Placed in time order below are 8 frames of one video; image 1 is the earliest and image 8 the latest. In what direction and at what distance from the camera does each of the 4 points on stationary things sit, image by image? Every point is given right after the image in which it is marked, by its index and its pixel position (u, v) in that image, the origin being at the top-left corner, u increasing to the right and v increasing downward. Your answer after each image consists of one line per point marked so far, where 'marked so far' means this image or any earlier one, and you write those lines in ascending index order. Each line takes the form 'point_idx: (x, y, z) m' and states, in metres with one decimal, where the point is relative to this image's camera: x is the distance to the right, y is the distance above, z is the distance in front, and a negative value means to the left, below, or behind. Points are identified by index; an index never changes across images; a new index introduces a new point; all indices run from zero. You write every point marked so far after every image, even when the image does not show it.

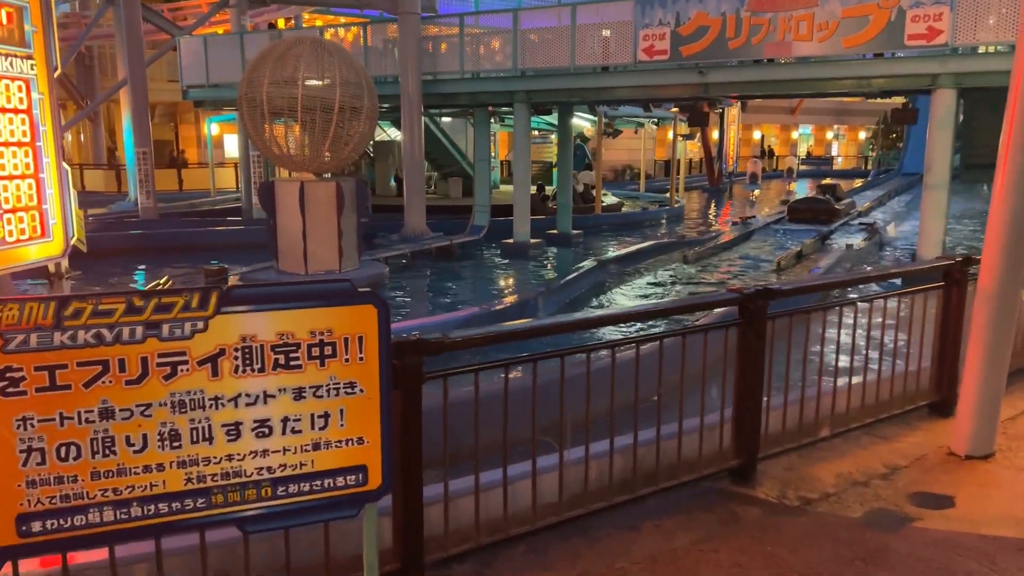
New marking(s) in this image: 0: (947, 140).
0: (+5.6, +1.9, +10.3) m
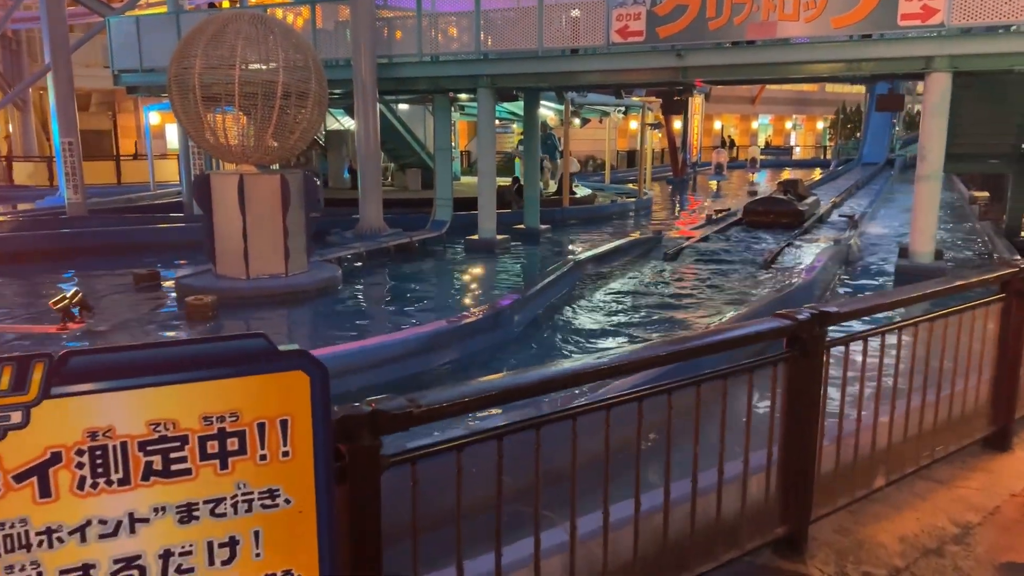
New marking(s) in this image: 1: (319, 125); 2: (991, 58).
0: (+5.2, +2.0, +9.7) m
1: (-2.2, +1.9, +9.2) m
2: (+5.5, +2.7, +9.2) m
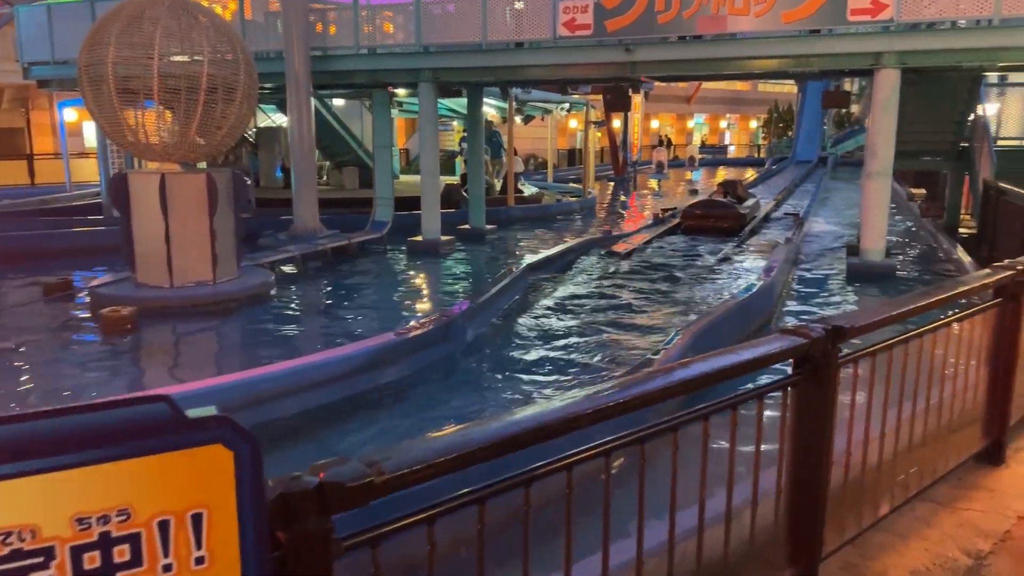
0: (+4.6, +2.0, +9.6) m
1: (-2.8, +1.8, +8.6) m
2: (+4.9, +2.7, +9.1) m
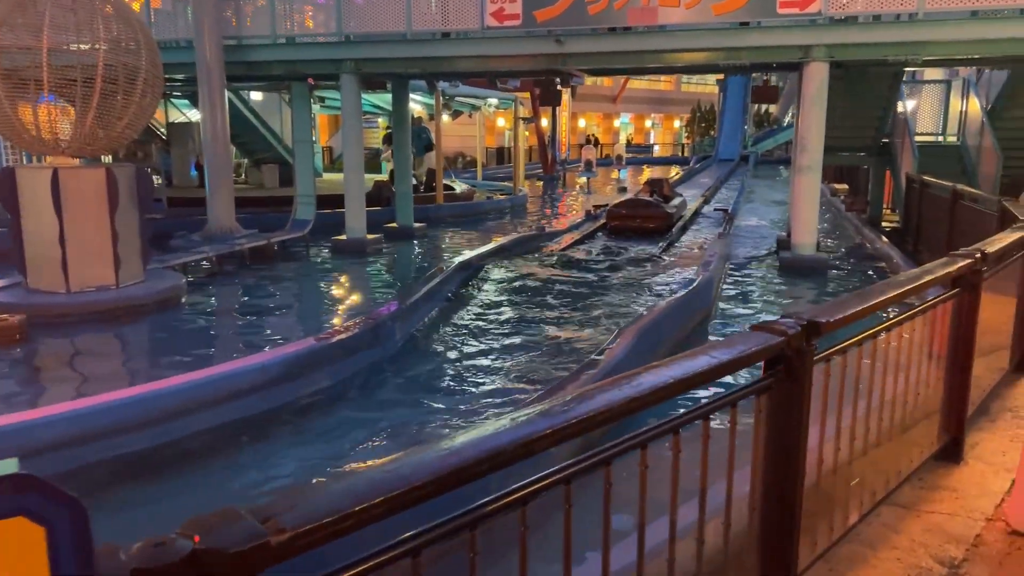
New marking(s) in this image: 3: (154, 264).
0: (+3.7, +2.1, +9.6) m
1: (-3.6, +1.8, +7.9) m
2: (+4.1, +2.8, +9.2) m
3: (-4.1, +0.3, +9.0) m
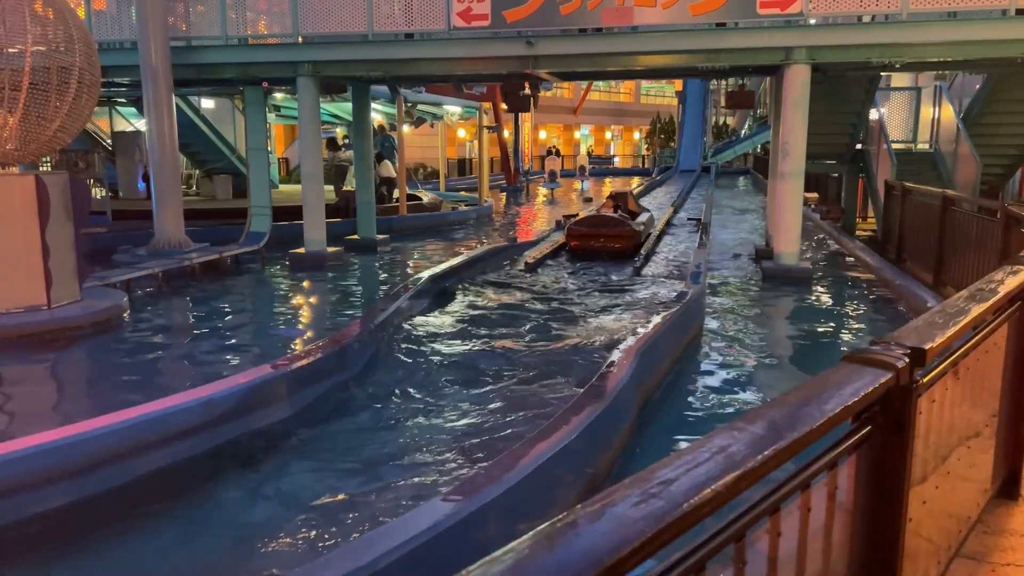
0: (+3.4, +1.9, +9.3) m
1: (-3.8, +1.6, +7.2) m
2: (+3.7, +2.6, +8.9) m
3: (-4.4, +0.1, +8.3) m
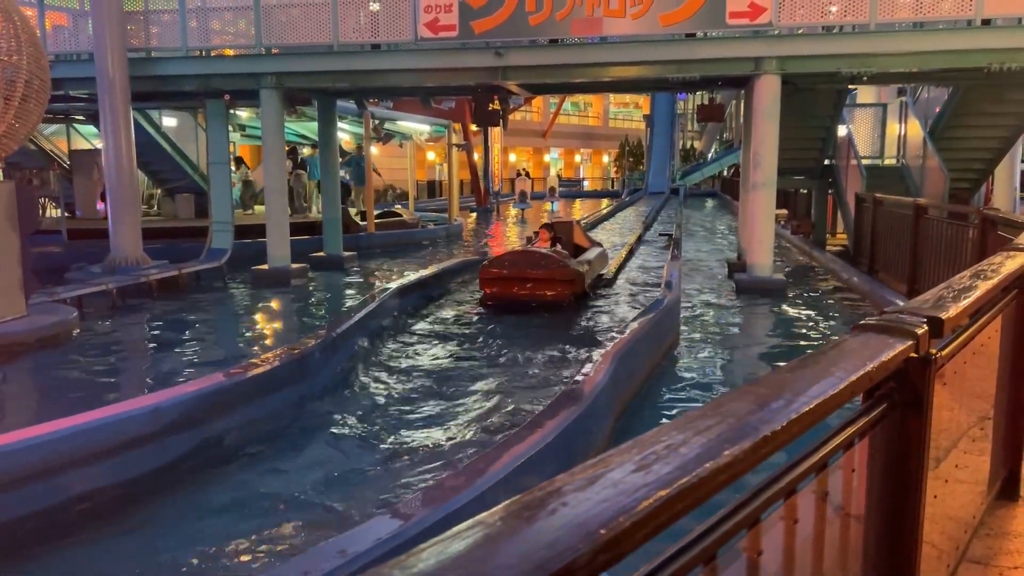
0: (+3.0, +1.8, +9.2) m
1: (-4.1, +1.5, +6.9) m
2: (+3.4, +2.5, +8.8) m
3: (-4.6, -0.1, +7.9) m
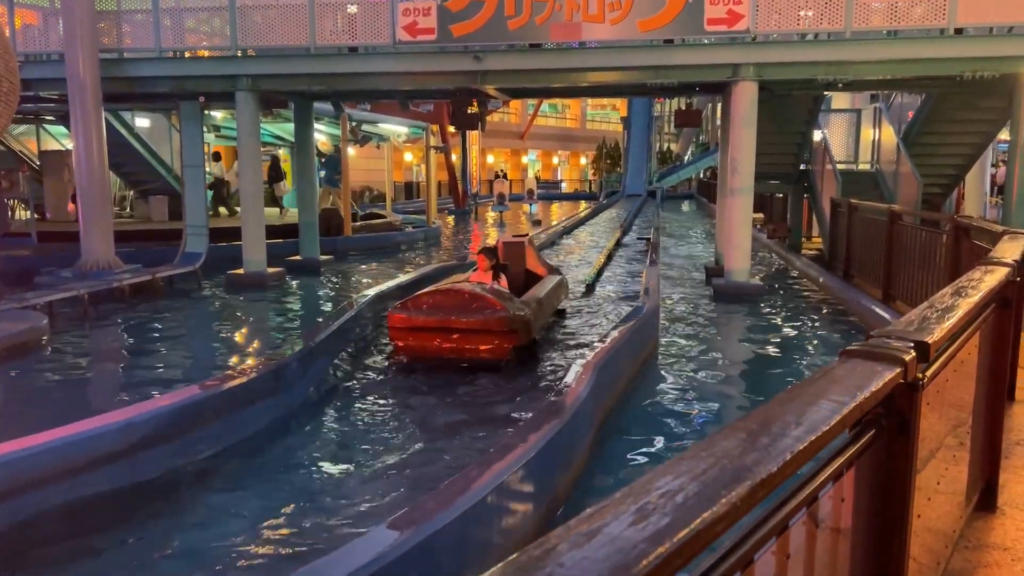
0: (+2.8, +1.7, +9.3) m
1: (-4.3, +1.4, +6.7) m
2: (+3.2, +2.5, +8.9) m
3: (-4.9, -0.2, +7.7) m
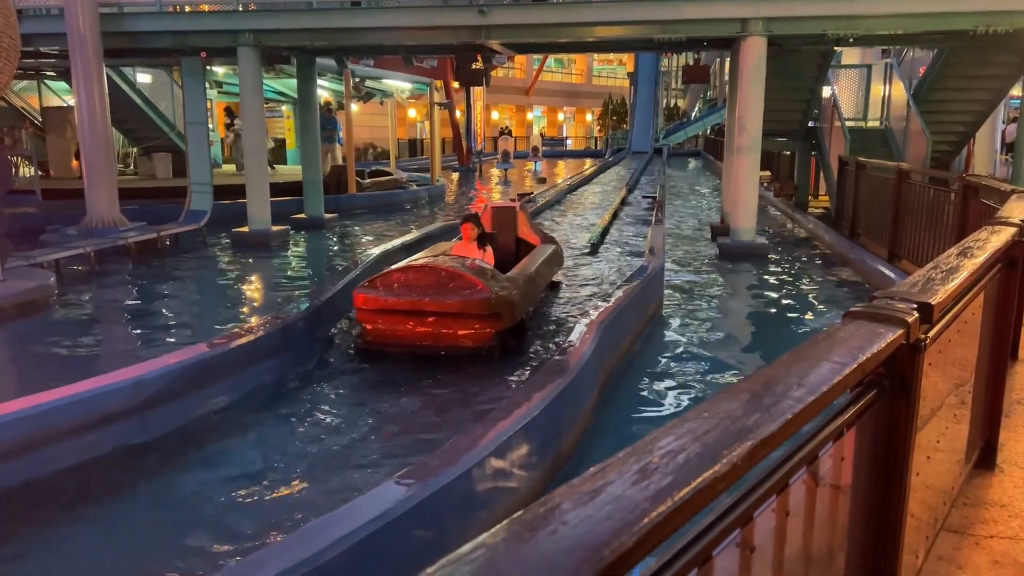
0: (+2.8, +2.2, +9.2) m
1: (-4.2, +1.8, +6.7) m
2: (+3.2, +2.9, +8.8) m
3: (-4.8, +0.3, +7.8) m
